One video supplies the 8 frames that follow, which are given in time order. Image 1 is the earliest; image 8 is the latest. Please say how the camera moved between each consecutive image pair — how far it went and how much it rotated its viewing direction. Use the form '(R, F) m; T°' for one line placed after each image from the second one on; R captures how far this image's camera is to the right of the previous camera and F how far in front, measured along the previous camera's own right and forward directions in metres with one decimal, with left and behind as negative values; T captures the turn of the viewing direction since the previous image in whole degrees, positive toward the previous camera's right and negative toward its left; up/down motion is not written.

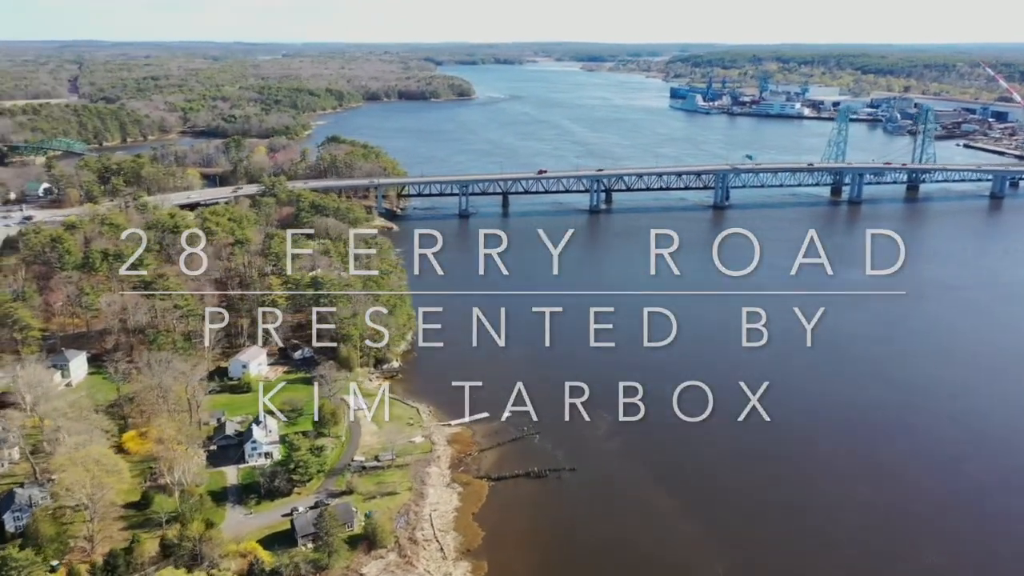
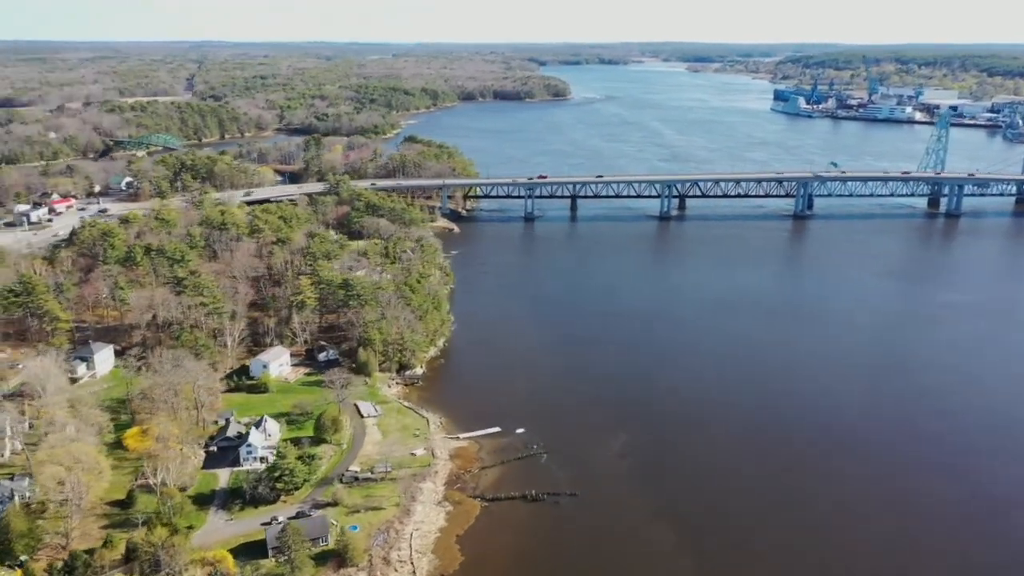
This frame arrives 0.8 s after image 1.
(+2.8, +1.3) m; -7°
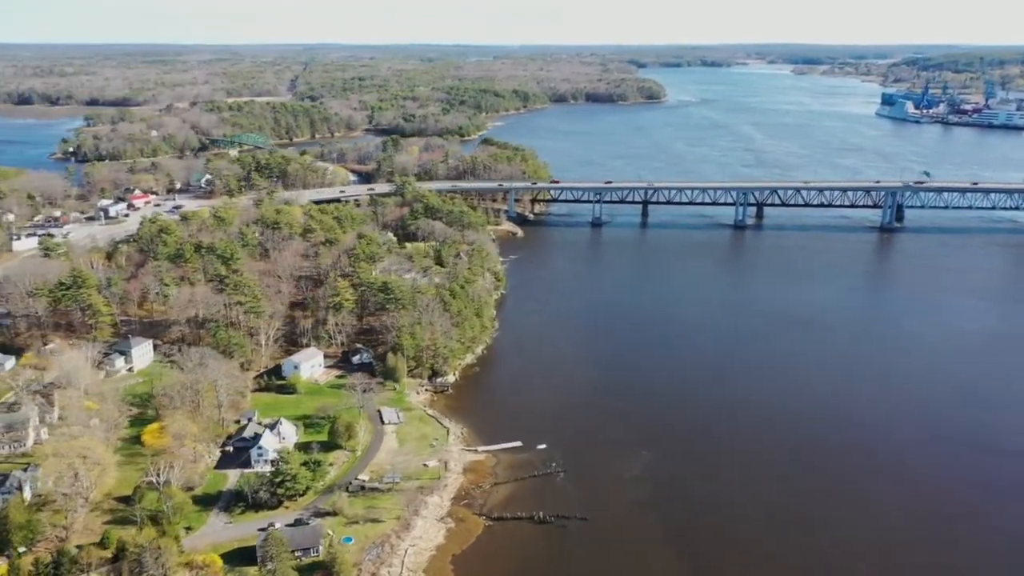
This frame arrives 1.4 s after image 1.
(+2.2, +1.1) m; -7°
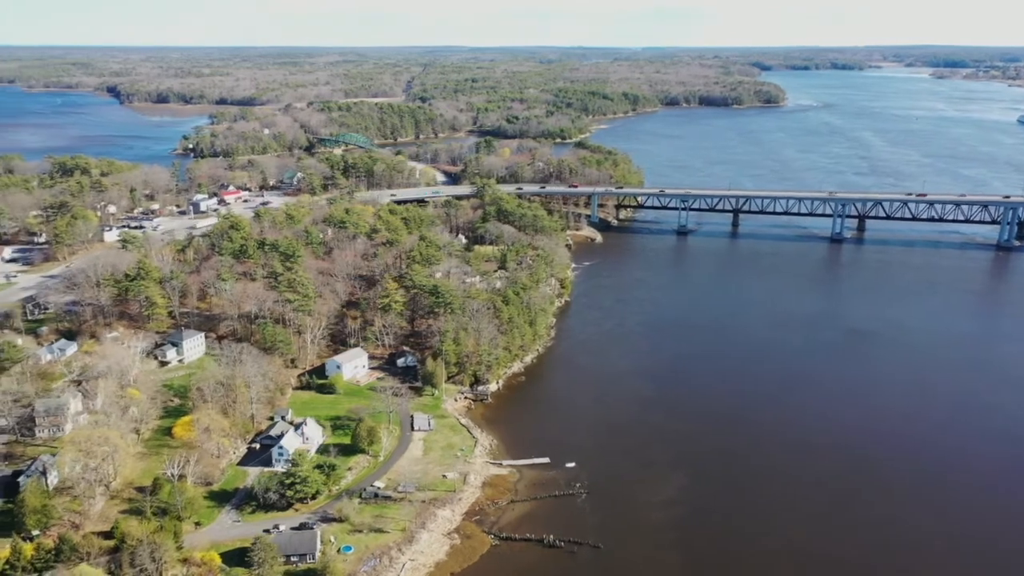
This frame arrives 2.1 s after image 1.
(+2.5, +1.1) m; -8°
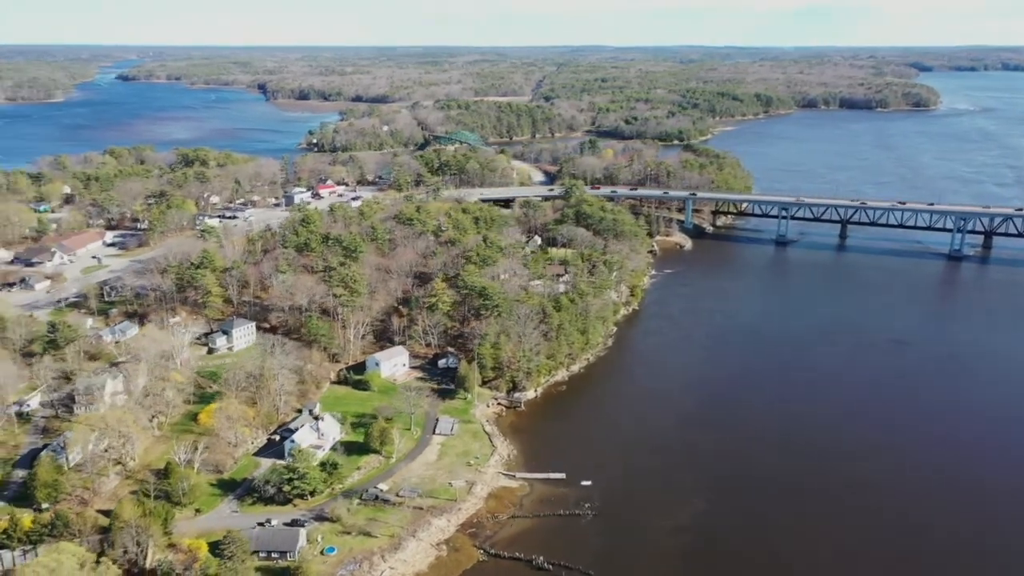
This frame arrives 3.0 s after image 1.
(+3.3, +1.2) m; -9°
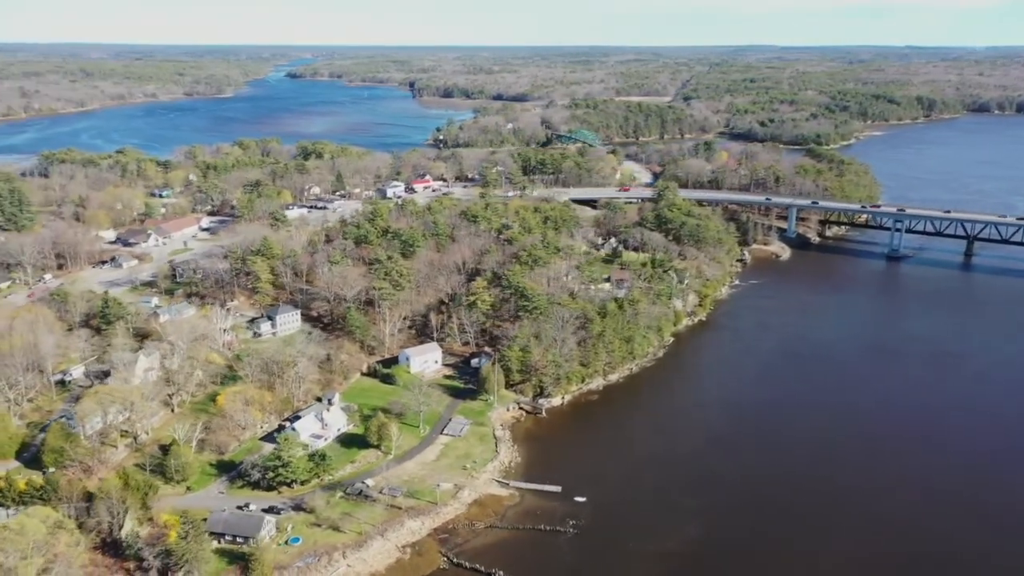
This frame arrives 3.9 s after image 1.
(+4.1, +1.2) m; -10°
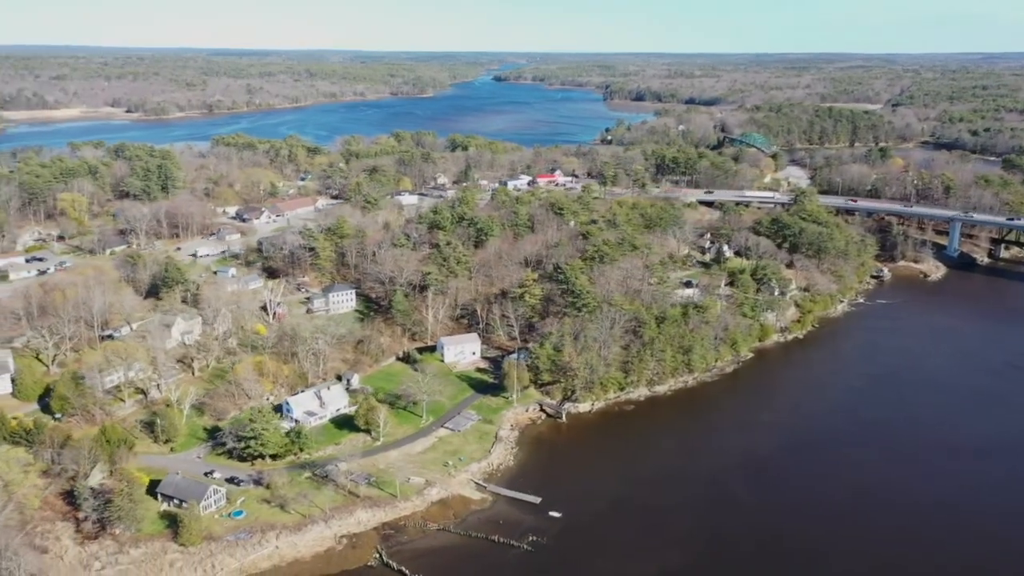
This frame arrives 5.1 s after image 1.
(+5.5, +2.6) m; -14°
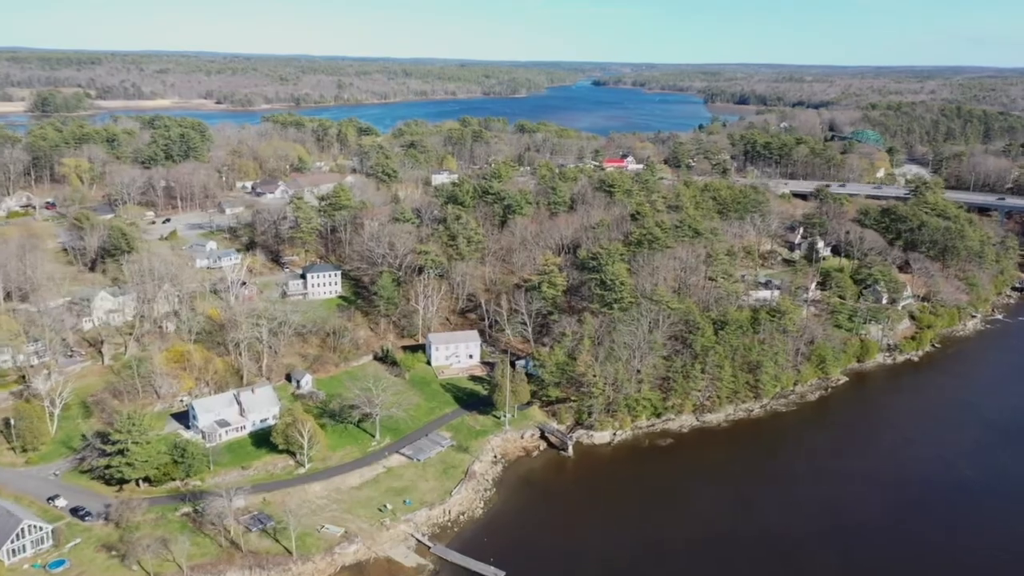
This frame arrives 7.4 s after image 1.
(+2.4, +7.0) m; -7°
